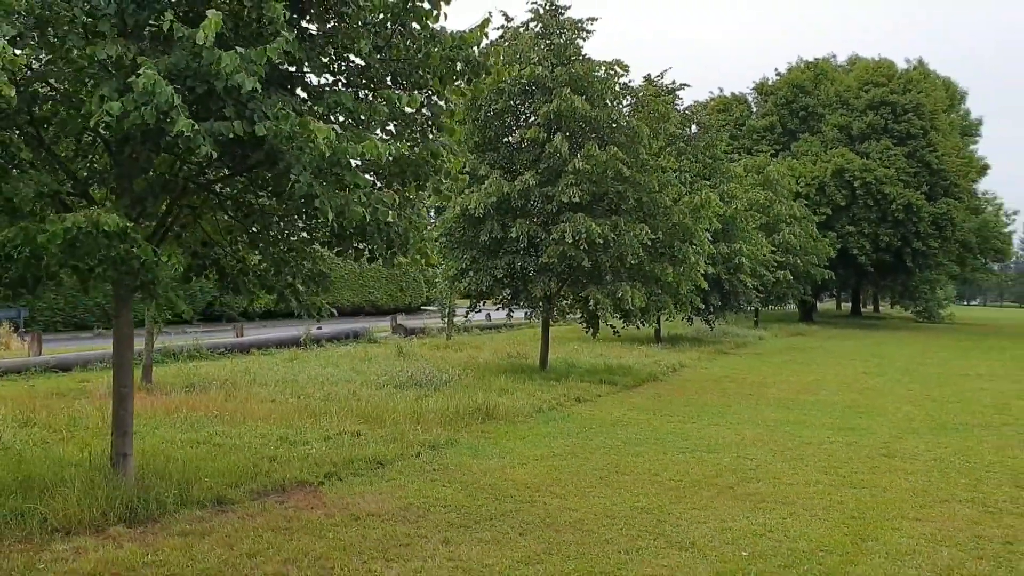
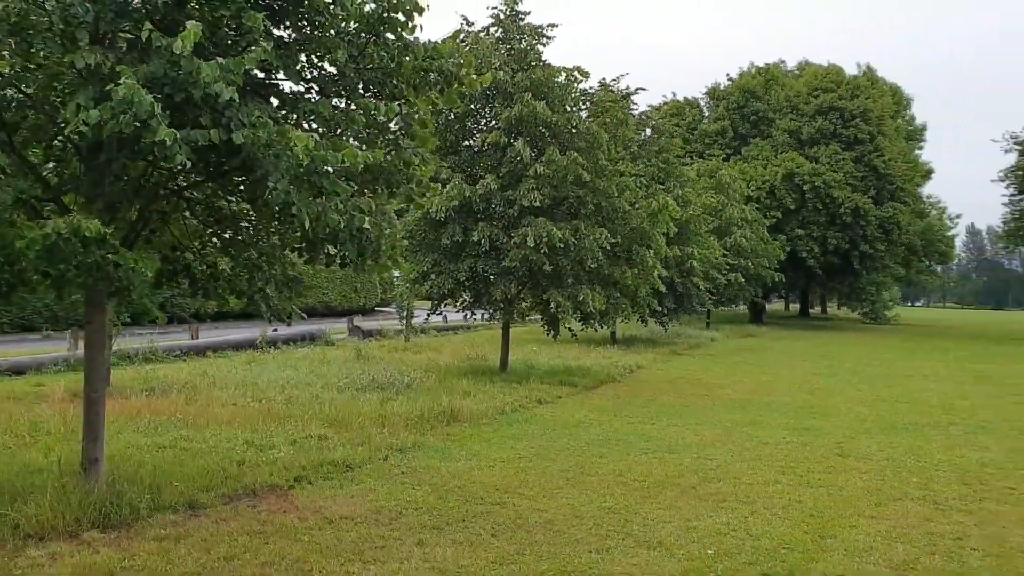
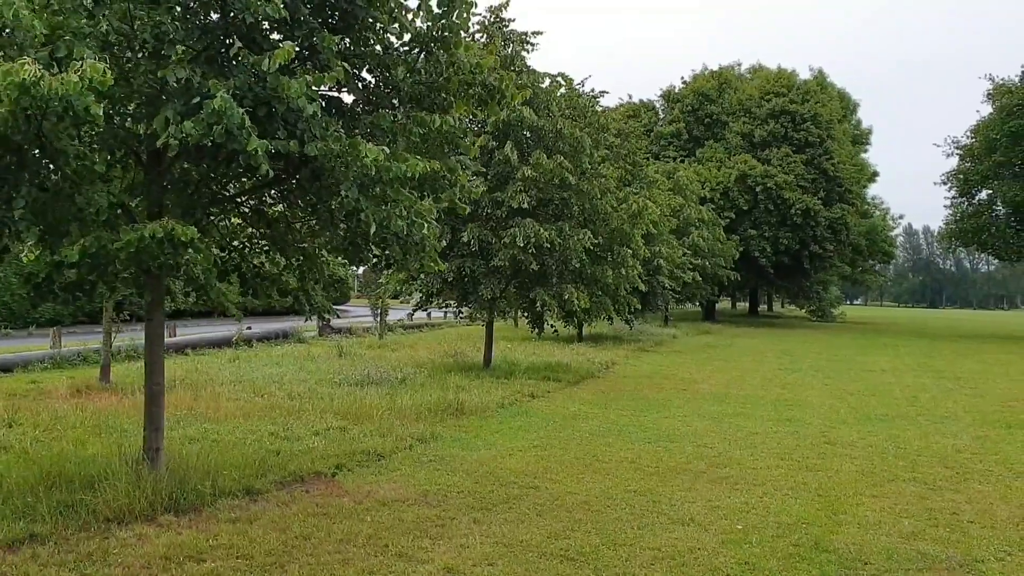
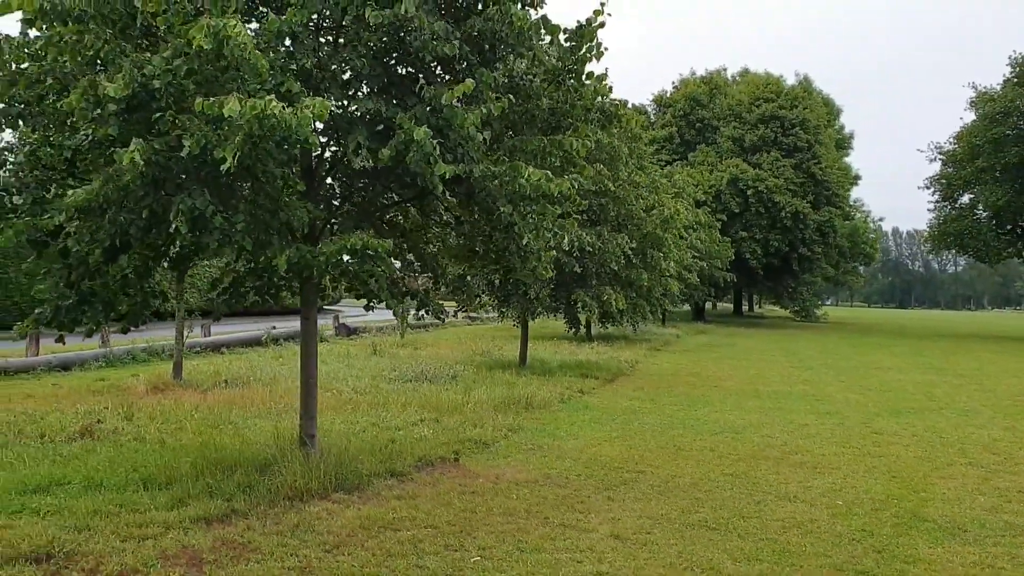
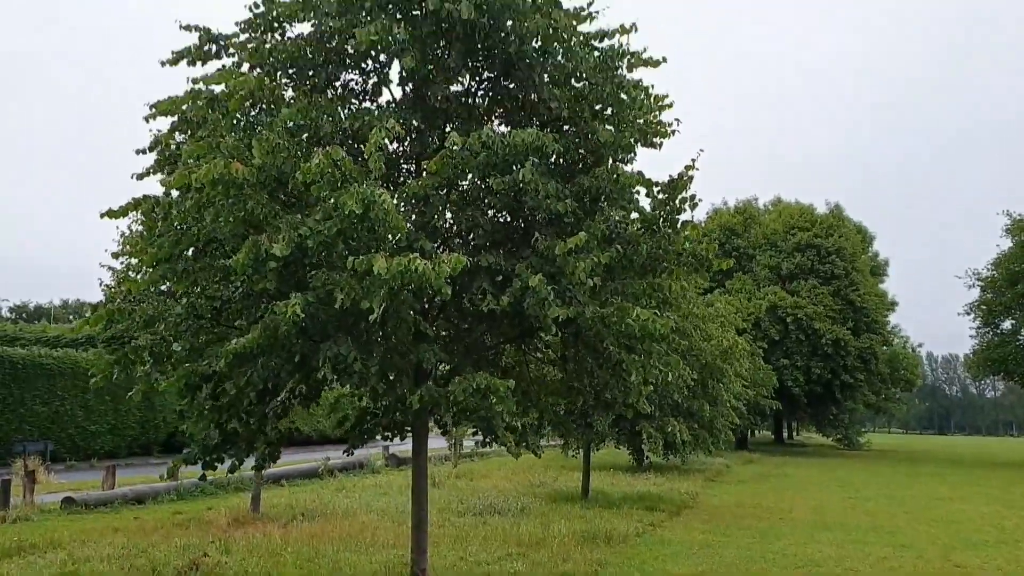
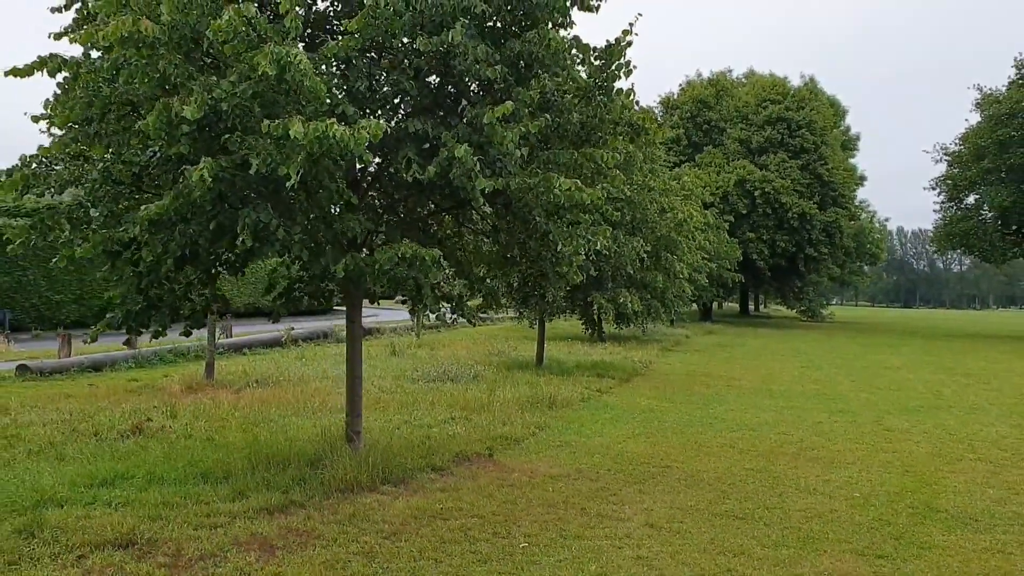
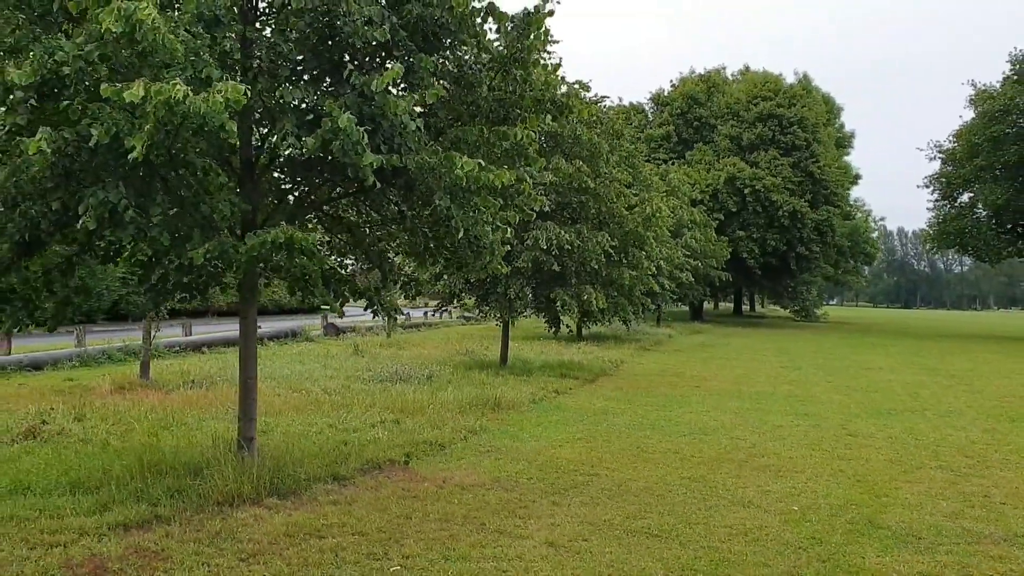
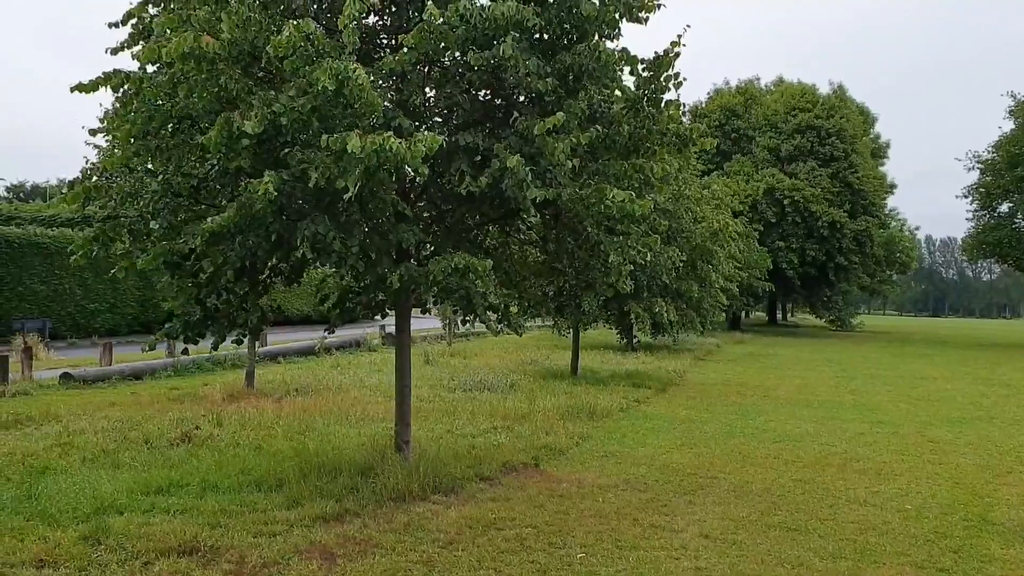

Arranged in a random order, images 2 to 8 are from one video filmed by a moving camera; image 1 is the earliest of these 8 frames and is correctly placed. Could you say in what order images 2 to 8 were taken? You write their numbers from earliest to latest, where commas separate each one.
2, 3, 7, 4, 6, 8, 5
